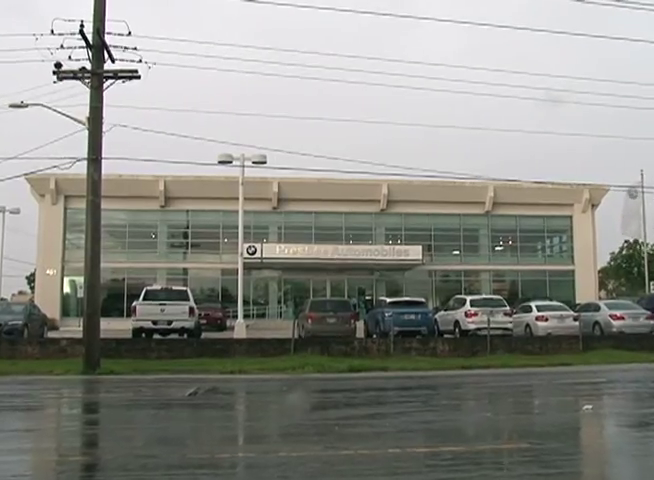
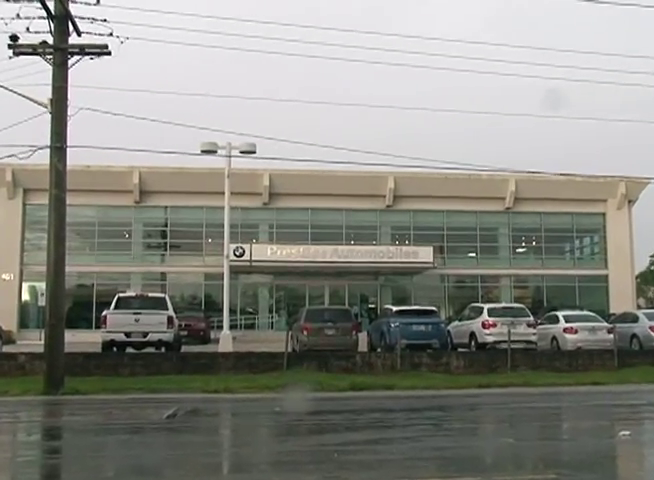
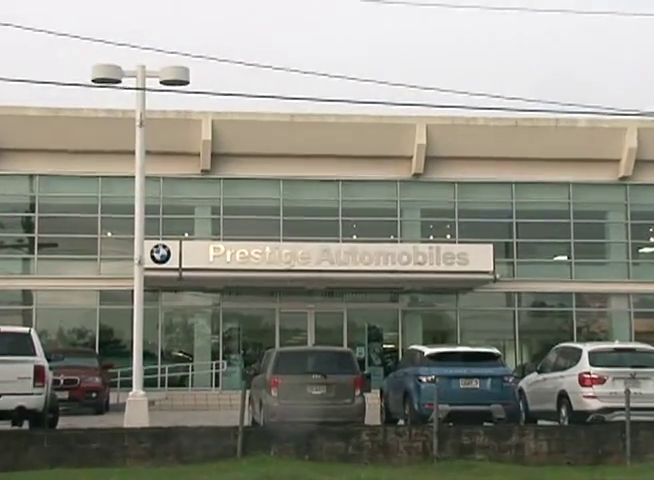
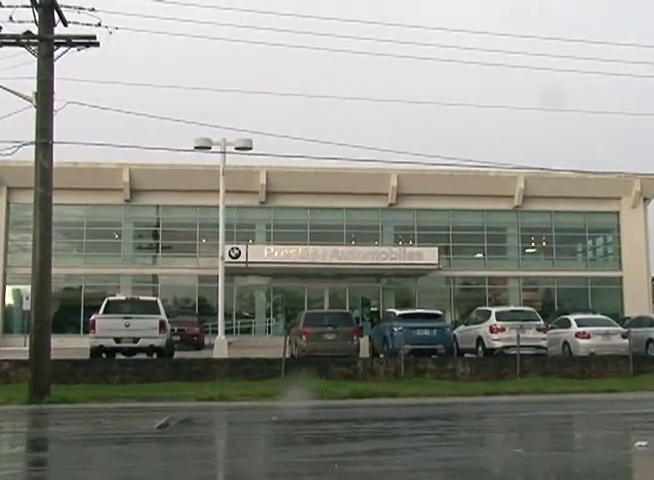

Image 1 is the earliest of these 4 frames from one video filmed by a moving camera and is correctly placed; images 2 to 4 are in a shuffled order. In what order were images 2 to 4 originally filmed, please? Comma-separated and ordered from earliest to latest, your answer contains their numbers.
2, 4, 3
